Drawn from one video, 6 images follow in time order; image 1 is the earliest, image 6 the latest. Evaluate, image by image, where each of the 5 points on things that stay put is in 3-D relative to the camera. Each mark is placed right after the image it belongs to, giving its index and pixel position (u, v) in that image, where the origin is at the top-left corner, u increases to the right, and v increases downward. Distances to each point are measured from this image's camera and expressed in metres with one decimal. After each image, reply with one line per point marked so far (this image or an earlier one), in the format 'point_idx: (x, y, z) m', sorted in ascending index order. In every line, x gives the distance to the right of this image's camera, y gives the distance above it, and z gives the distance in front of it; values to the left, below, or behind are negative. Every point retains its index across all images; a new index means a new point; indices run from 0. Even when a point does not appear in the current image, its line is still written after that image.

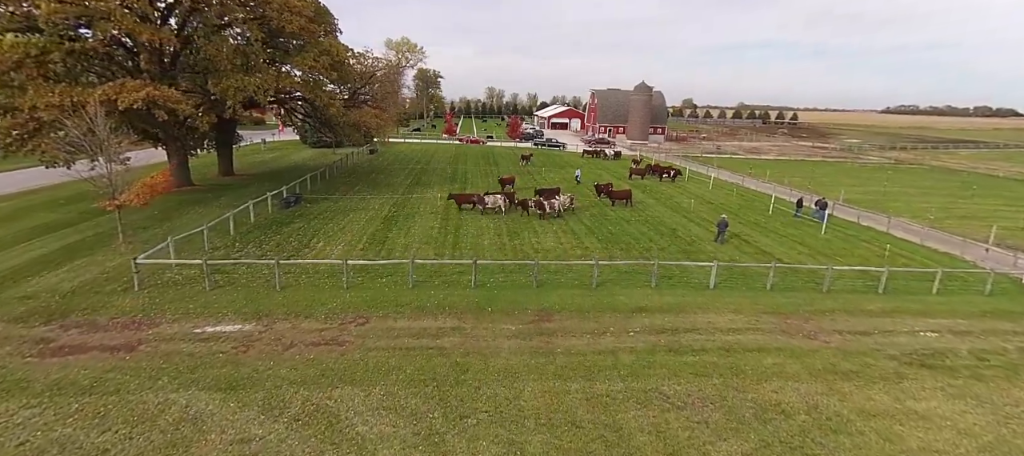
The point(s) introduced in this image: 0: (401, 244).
0: (-4.6, -0.7, +18.3) m
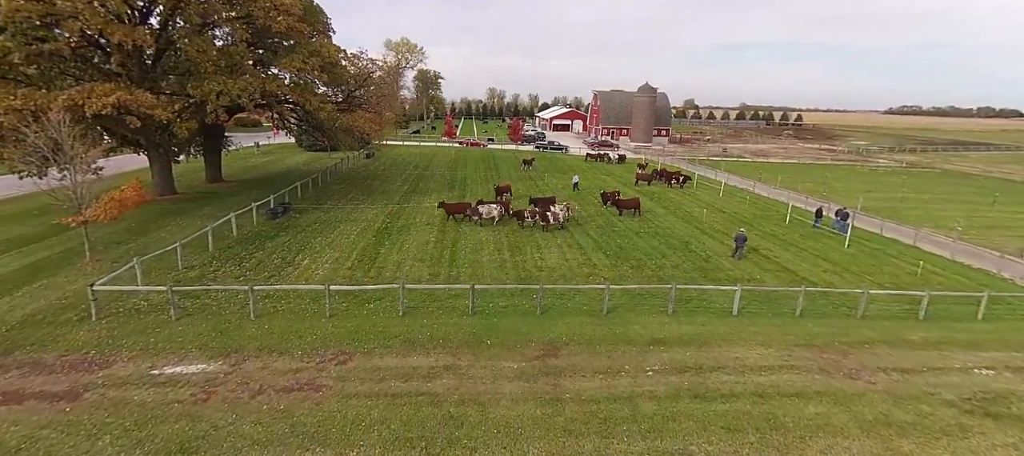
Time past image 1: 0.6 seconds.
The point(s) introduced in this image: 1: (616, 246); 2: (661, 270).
0: (-4.5, -1.3, +16.8) m
1: (+4.5, -0.8, +19.5) m
2: (+5.7, -1.6, +17.1) m
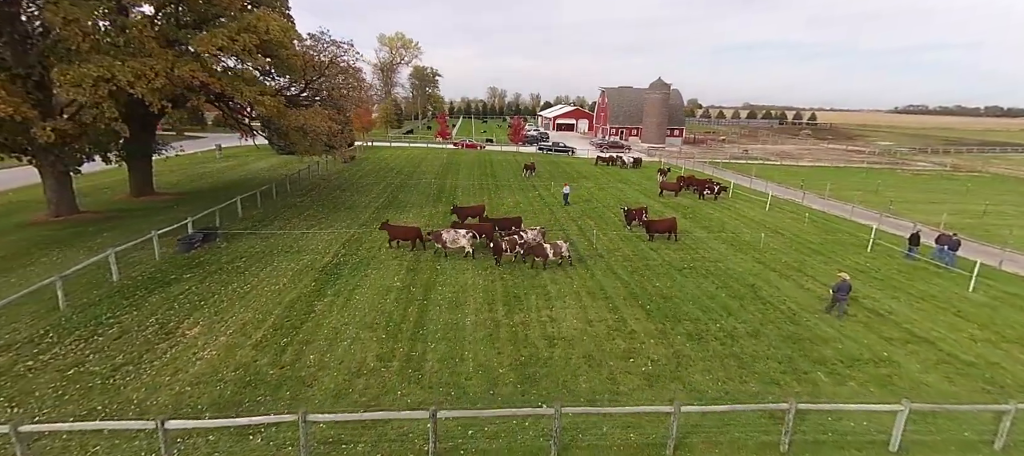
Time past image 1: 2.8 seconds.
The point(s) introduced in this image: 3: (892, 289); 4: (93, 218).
0: (-4.6, -2.5, +11.1) m
1: (+4.4, -2.1, +13.8) m
2: (+5.6, -2.9, +11.3) m
3: (+13.0, -2.0, +15.3) m
4: (-18.8, +0.5, +20.0) m
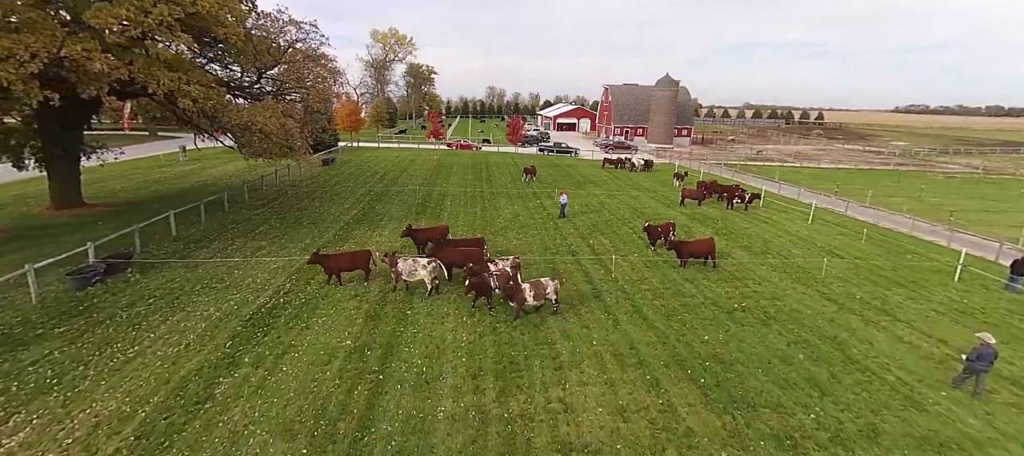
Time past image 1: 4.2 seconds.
0: (-4.7, -3.4, +7.1) m
1: (+4.3, -2.9, +9.9) m
2: (+5.5, -3.7, +7.4) m
3: (+12.9, -2.8, +11.4) m
4: (-18.9, -0.4, +16.0) m
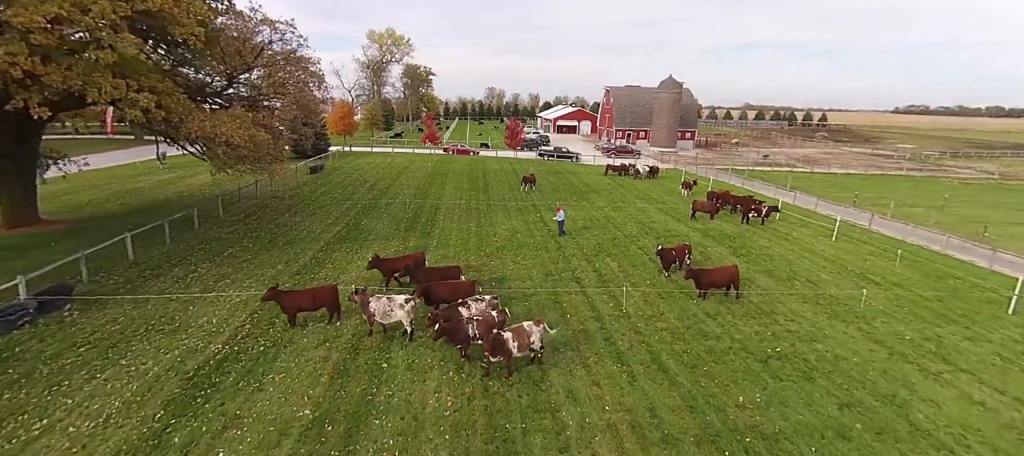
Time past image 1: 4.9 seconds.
0: (-4.8, -4.2, +5.3) m
1: (+4.2, -3.7, +8.1) m
2: (+5.5, -4.5, +5.7) m
3: (+12.8, -3.6, +9.6) m
4: (-19.0, -1.2, +14.2) m
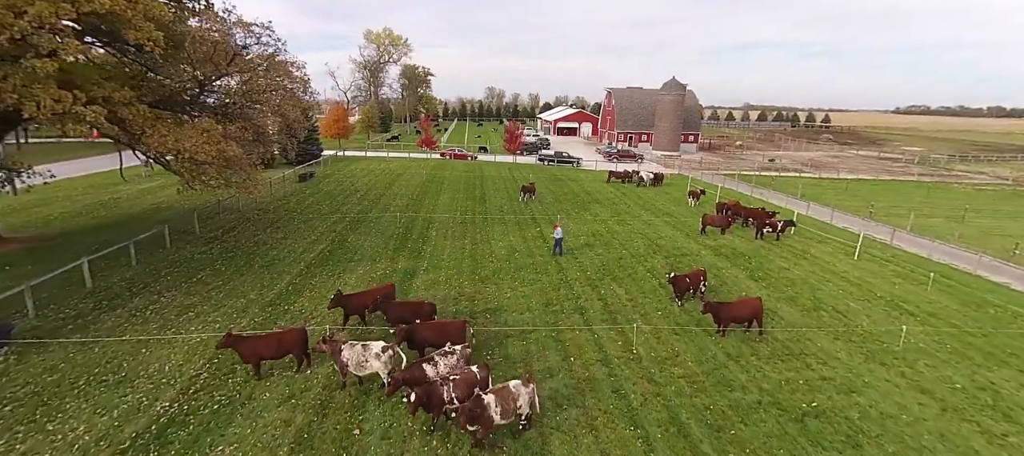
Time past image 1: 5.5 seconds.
0: (-4.9, -4.9, +3.9) m
1: (+4.2, -4.4, +6.6) m
2: (+5.4, -5.2, +4.2) m
3: (+12.7, -4.4, +8.2) m
4: (-19.1, -1.9, +12.8) m
